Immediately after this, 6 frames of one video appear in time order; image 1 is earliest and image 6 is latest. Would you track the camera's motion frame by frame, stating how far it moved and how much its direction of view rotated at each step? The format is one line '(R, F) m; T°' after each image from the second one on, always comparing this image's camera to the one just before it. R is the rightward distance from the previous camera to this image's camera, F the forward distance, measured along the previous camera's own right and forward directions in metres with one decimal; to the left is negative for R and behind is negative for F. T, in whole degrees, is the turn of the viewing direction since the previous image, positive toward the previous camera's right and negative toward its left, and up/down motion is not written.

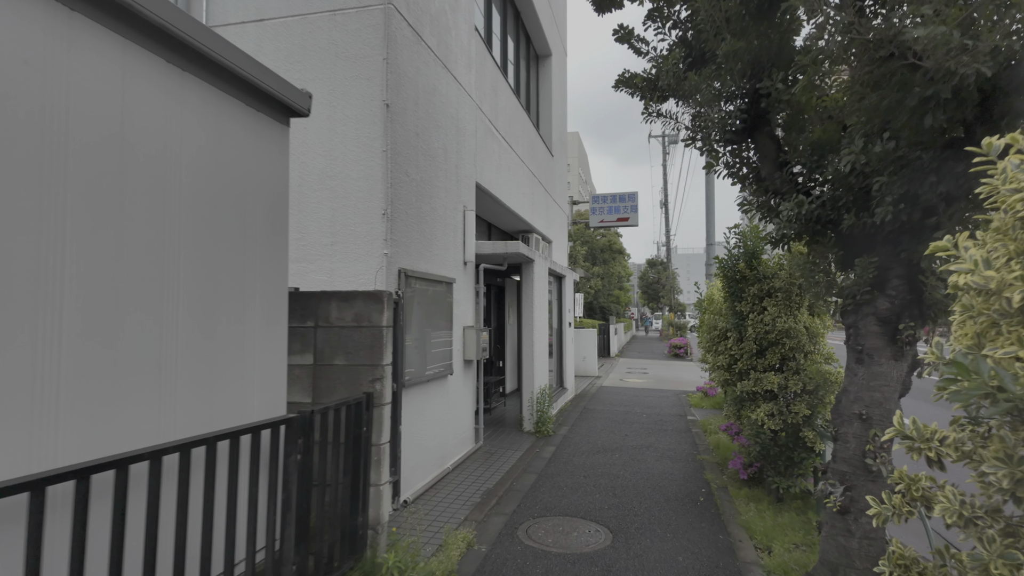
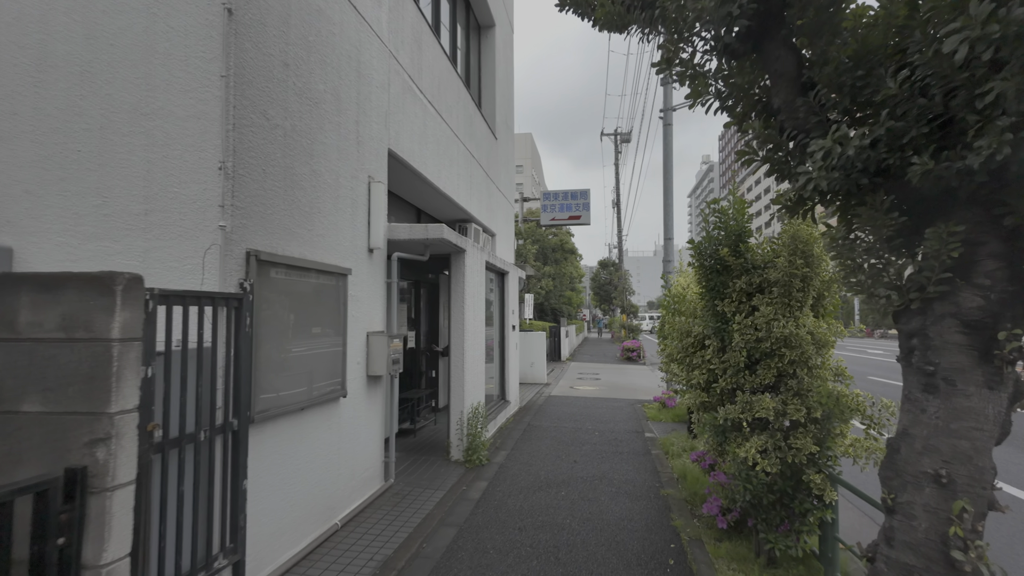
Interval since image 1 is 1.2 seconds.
(+0.3, +1.3) m; +5°
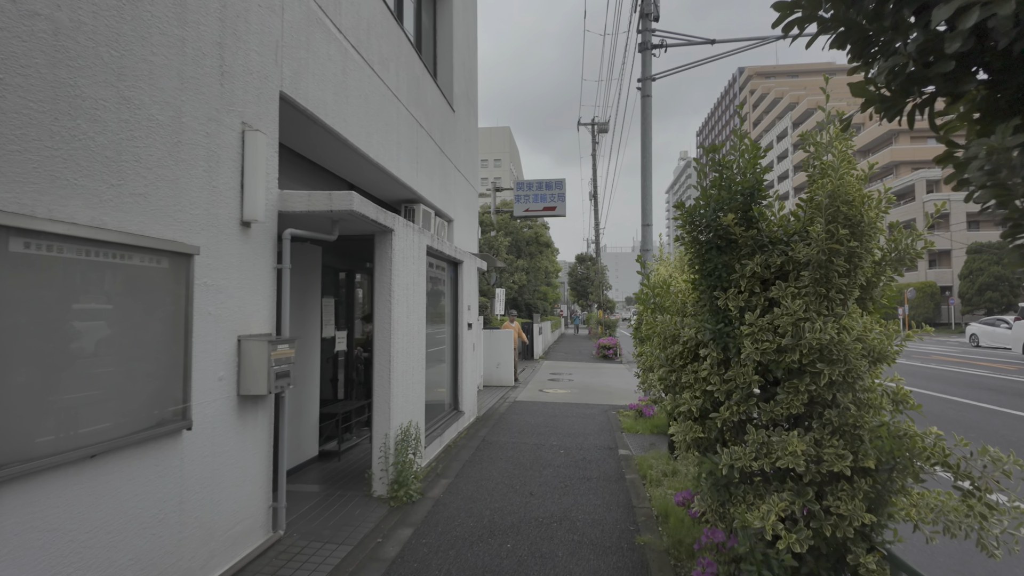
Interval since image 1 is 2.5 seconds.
(+0.3, +1.2) m; +2°
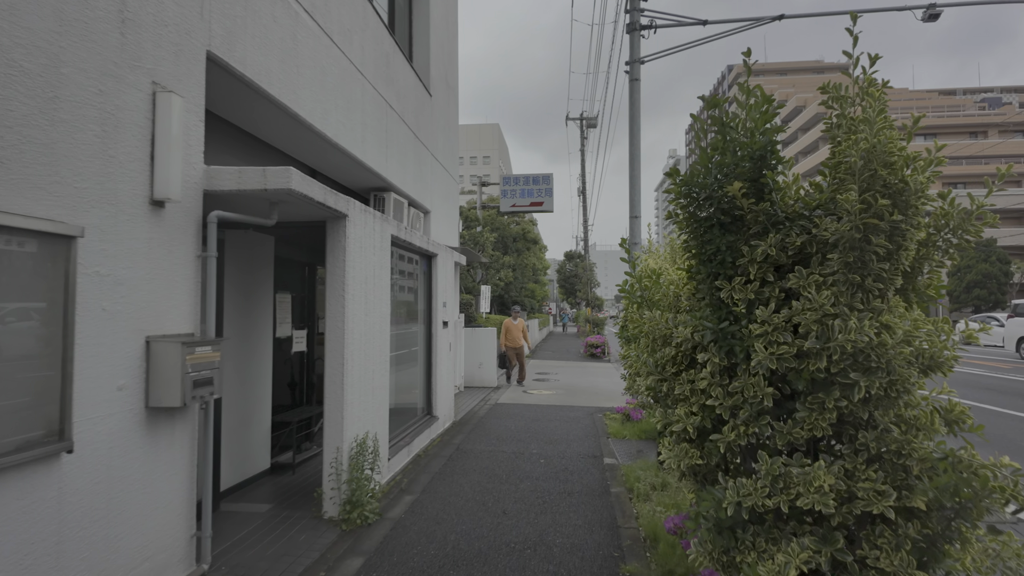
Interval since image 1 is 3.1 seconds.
(+0.1, +0.5) m; +1°
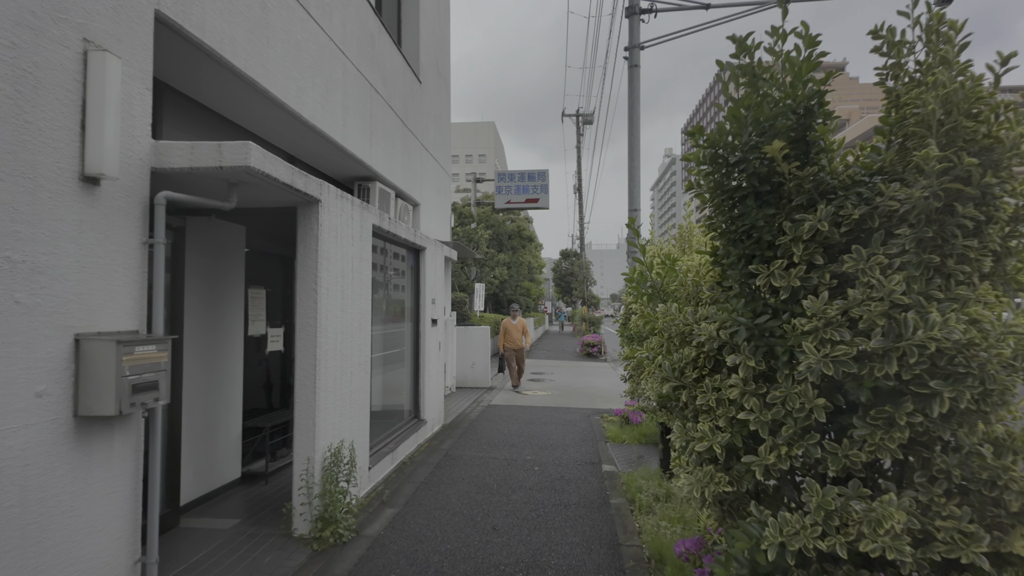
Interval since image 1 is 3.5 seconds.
(0.0, +0.4) m; 0°
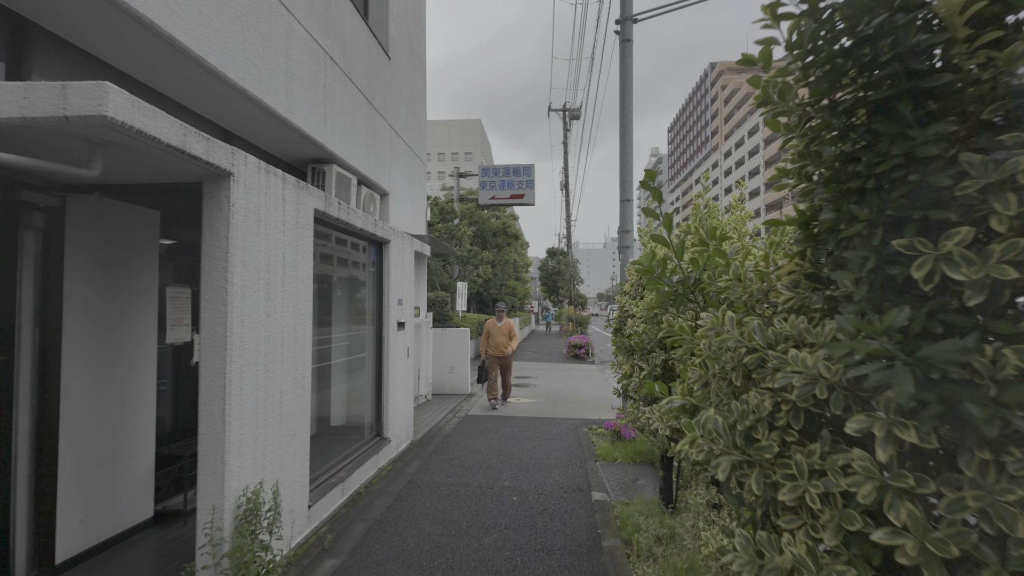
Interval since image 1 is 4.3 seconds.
(+0.1, +0.8) m; +1°
